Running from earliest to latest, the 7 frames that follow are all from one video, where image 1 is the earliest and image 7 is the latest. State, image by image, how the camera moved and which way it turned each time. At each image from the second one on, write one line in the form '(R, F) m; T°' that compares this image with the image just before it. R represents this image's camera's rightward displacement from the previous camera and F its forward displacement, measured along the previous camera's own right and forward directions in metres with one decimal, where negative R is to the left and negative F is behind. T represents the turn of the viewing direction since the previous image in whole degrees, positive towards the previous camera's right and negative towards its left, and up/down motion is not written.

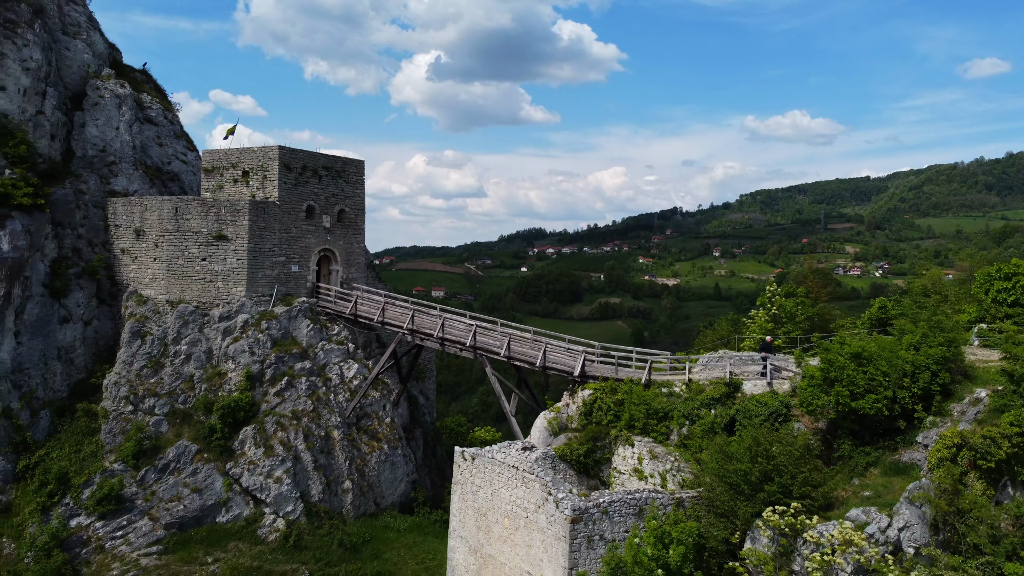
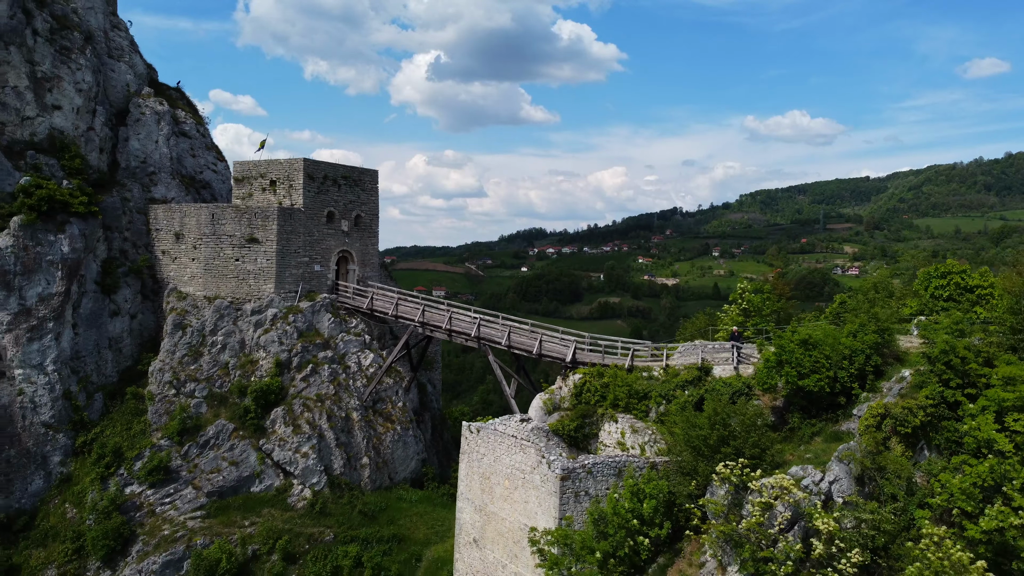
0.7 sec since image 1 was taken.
(0.0, -1.8) m; 0°
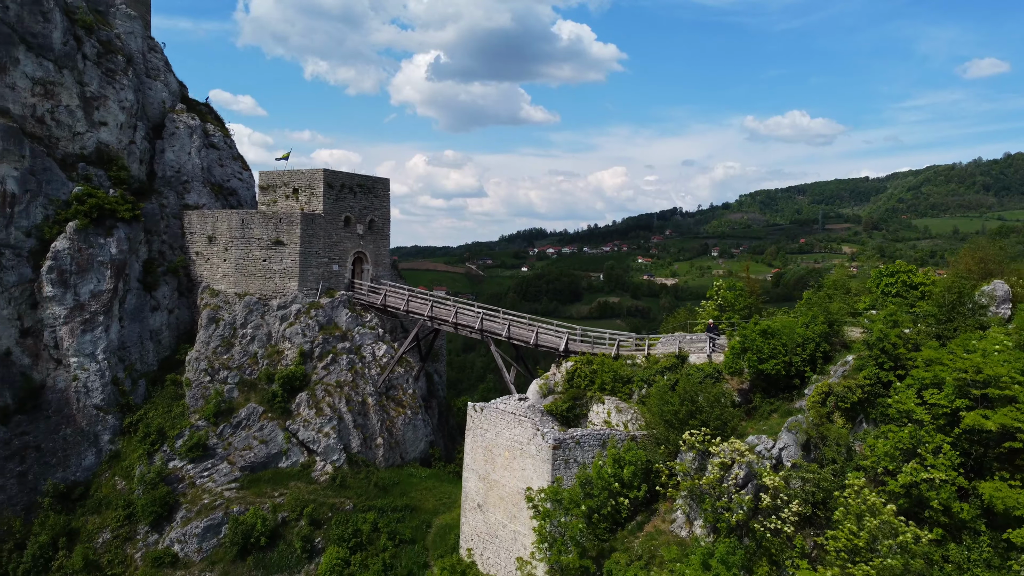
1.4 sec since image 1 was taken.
(0.0, -1.9) m; 0°
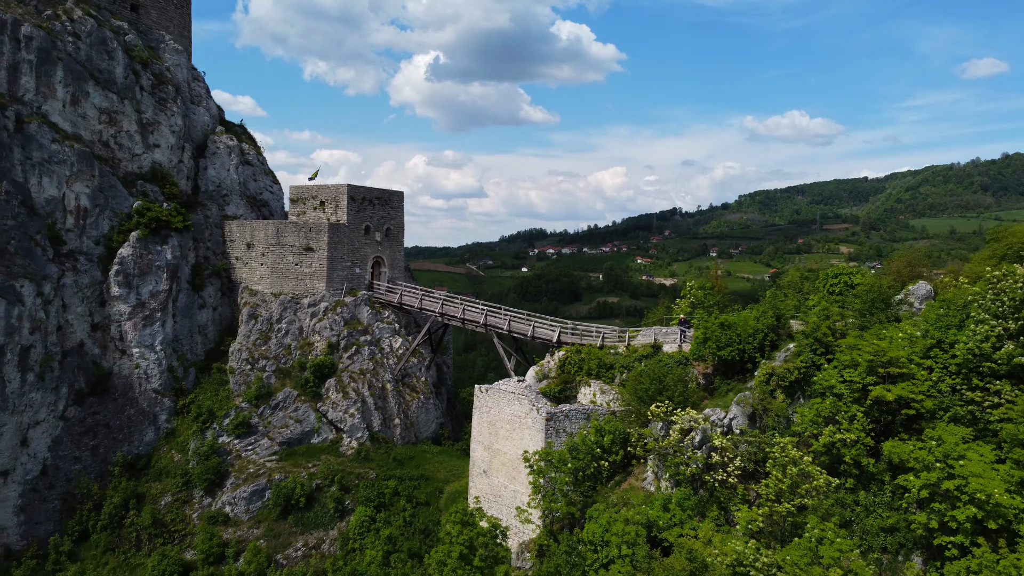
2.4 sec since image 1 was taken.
(0.0, -2.8) m; 0°
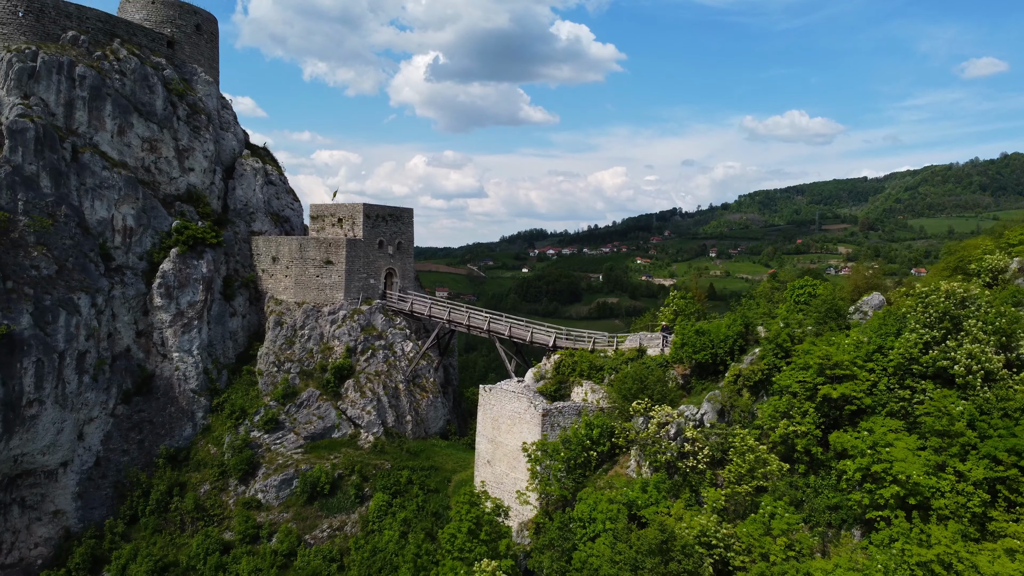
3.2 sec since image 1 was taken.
(0.0, -2.3) m; 0°
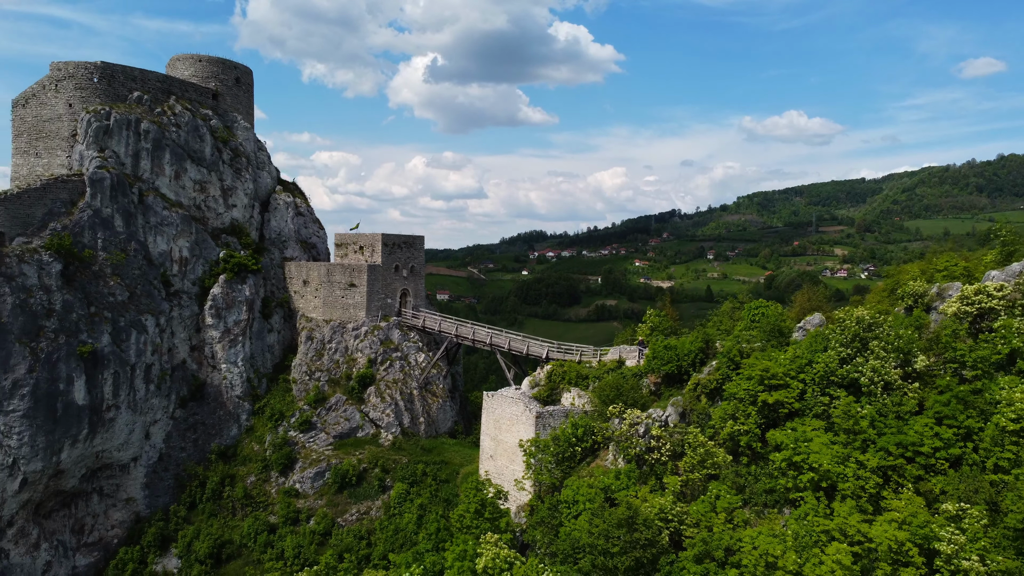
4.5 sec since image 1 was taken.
(0.0, -3.8) m; 0°
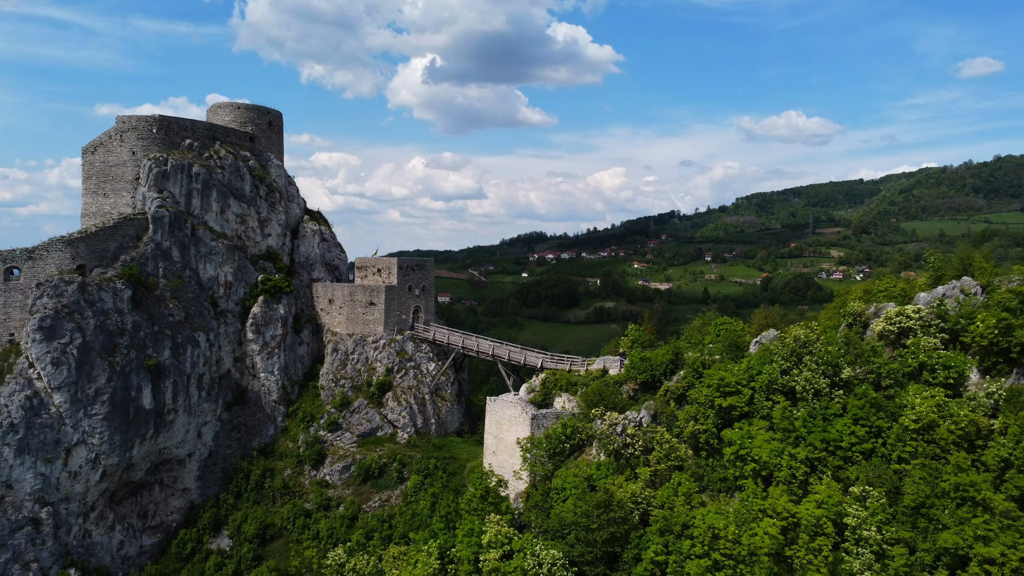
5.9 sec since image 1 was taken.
(0.0, -4.1) m; 0°
